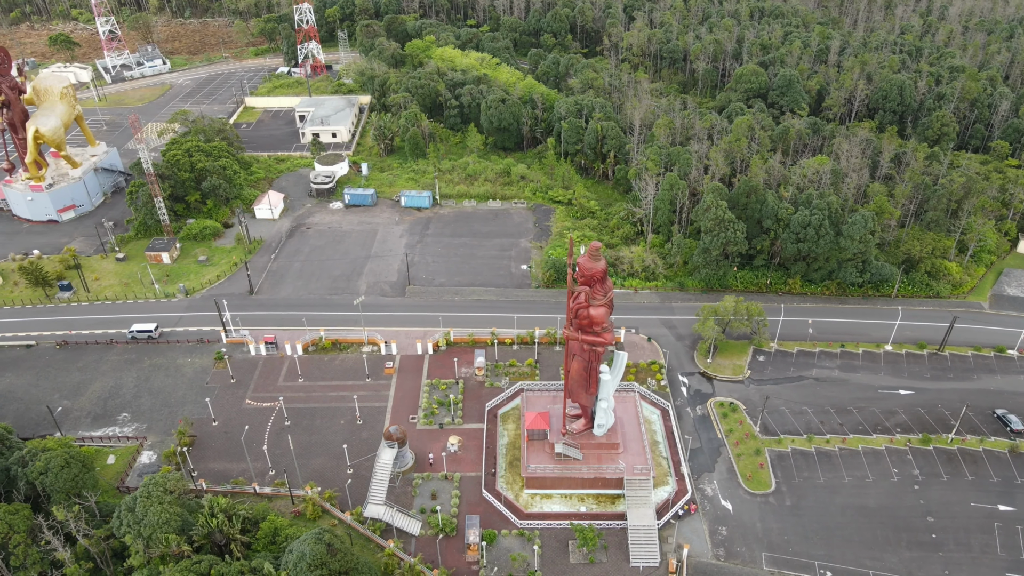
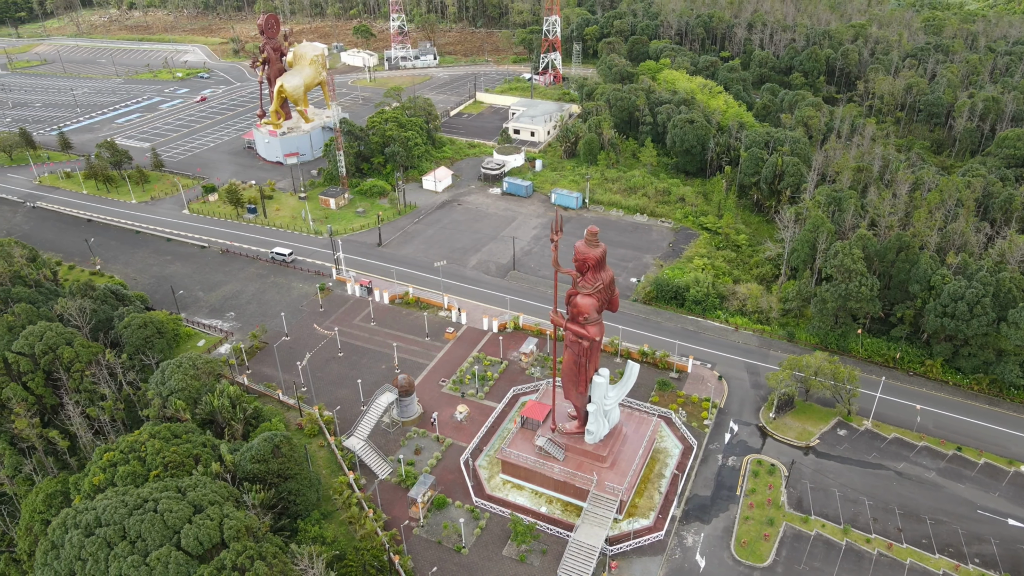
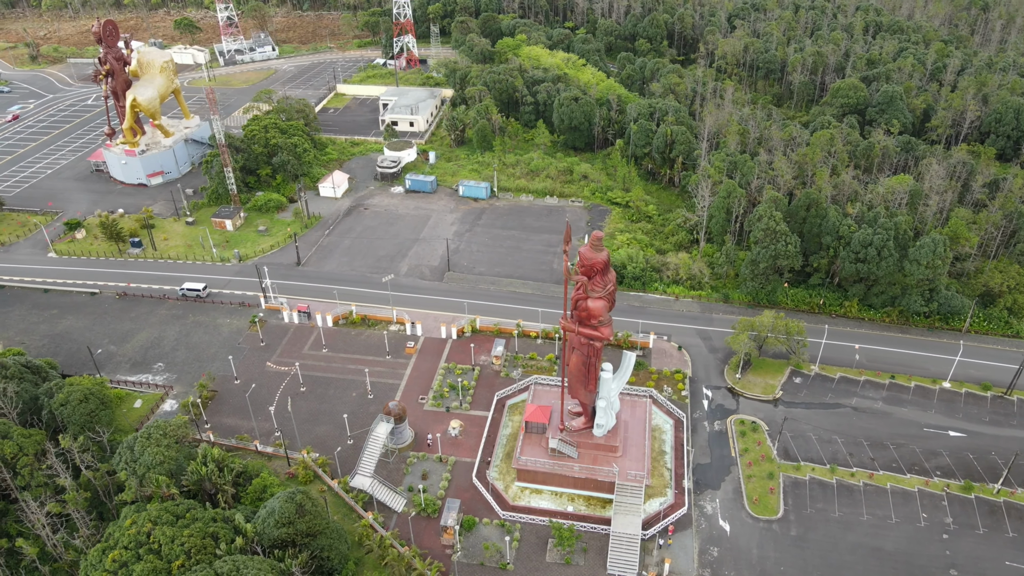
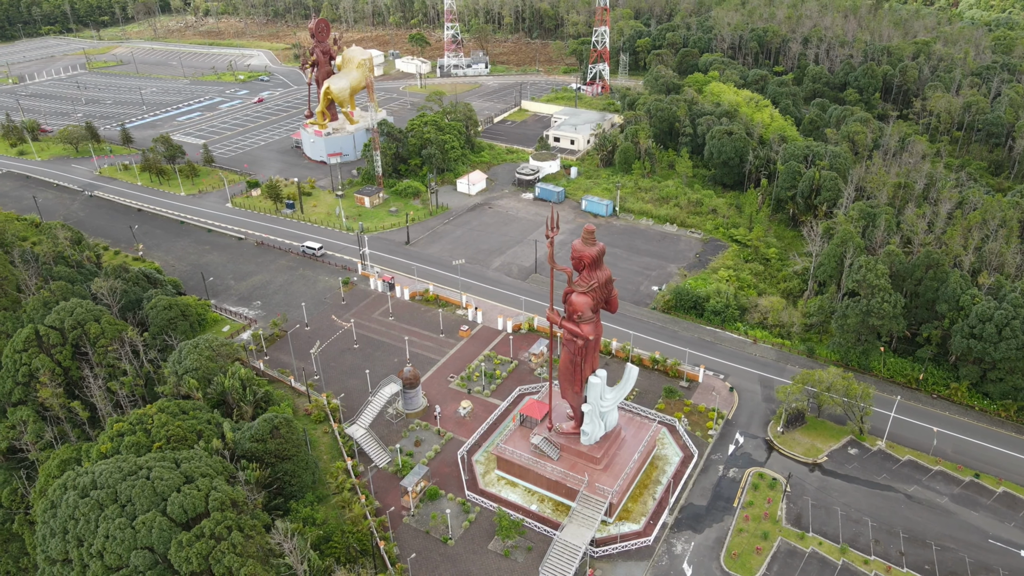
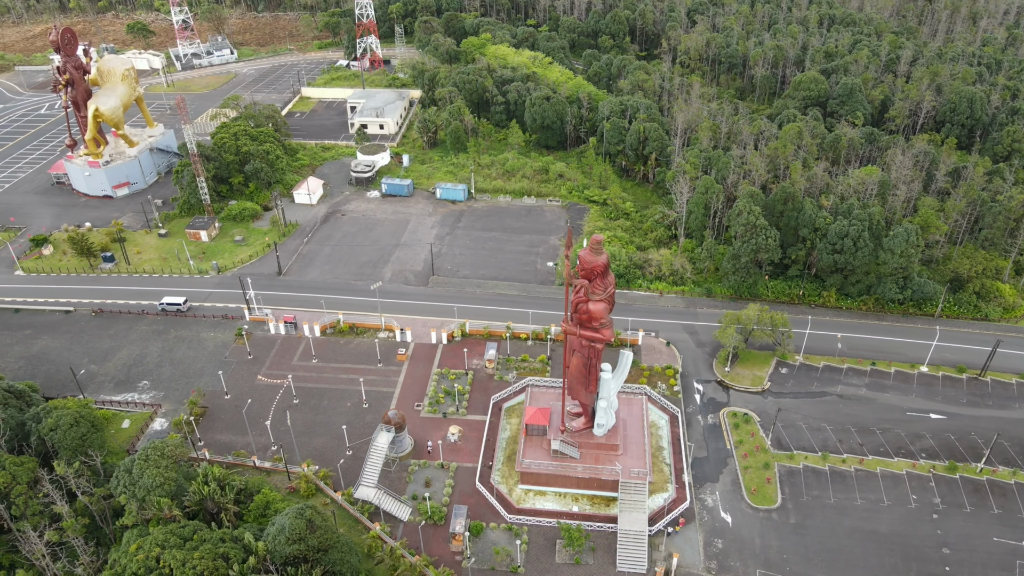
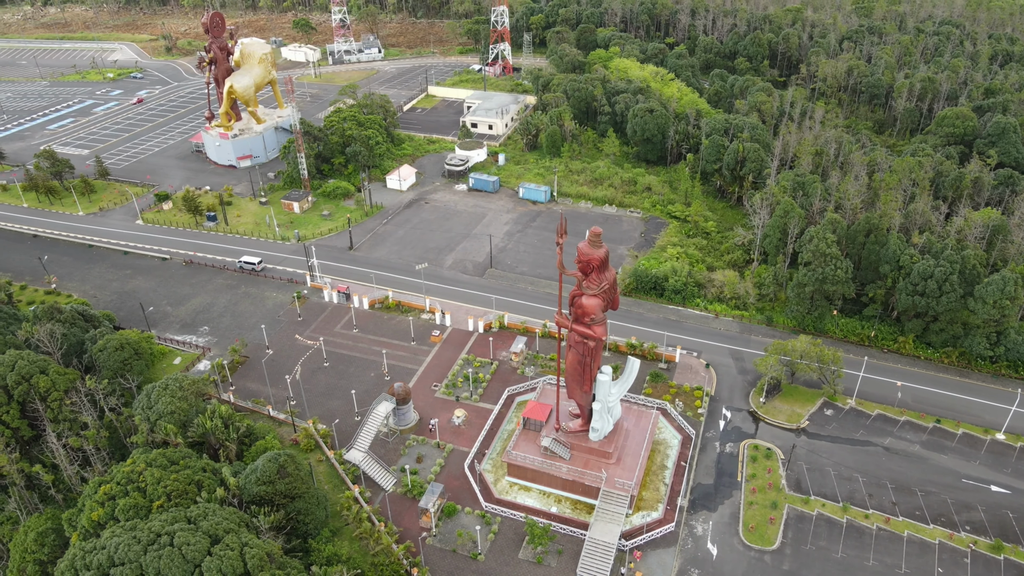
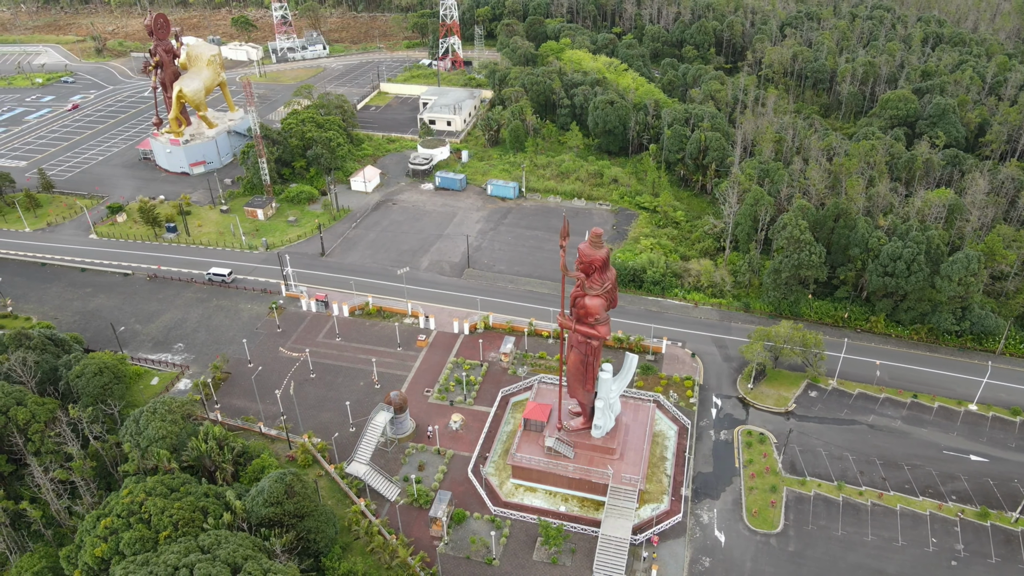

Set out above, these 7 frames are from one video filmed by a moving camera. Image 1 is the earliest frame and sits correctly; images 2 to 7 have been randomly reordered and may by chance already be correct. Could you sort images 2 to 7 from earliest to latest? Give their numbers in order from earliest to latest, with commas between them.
5, 3, 7, 6, 2, 4
